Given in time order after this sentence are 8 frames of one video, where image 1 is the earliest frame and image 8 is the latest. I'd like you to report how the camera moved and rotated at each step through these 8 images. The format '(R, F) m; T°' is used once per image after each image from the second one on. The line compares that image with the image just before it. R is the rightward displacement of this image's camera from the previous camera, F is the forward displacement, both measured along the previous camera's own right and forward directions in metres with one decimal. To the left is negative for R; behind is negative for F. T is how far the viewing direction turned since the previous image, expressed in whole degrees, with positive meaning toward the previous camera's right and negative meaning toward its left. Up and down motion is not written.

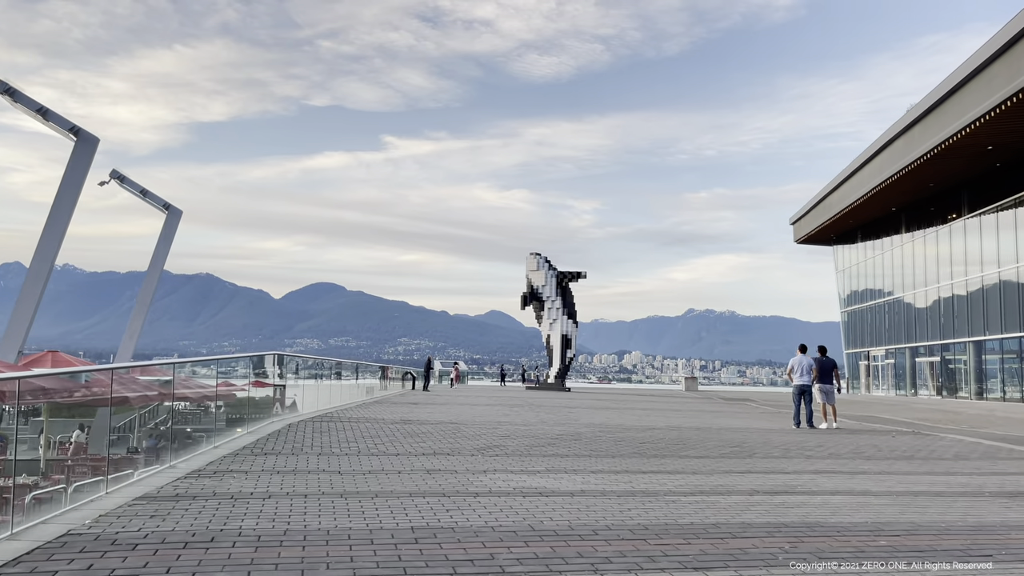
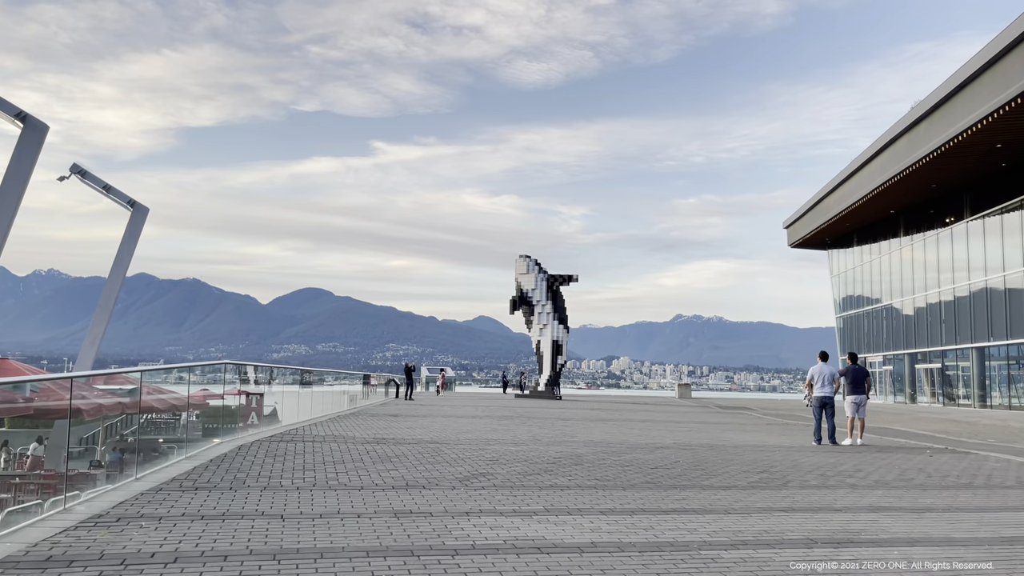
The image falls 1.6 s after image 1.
(0.0, +0.8) m; +1°
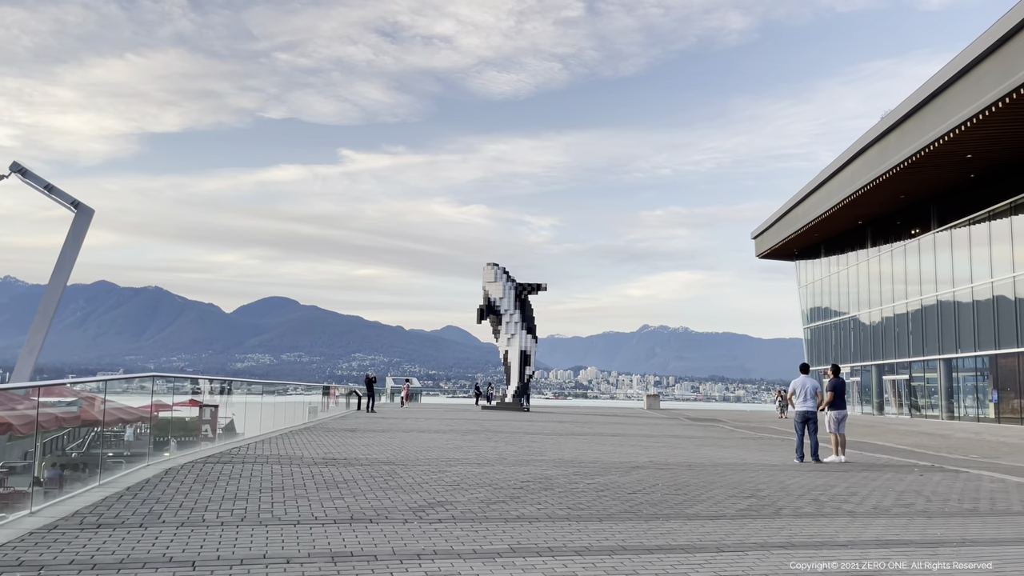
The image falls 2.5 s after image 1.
(0.0, +0.5) m; +2°
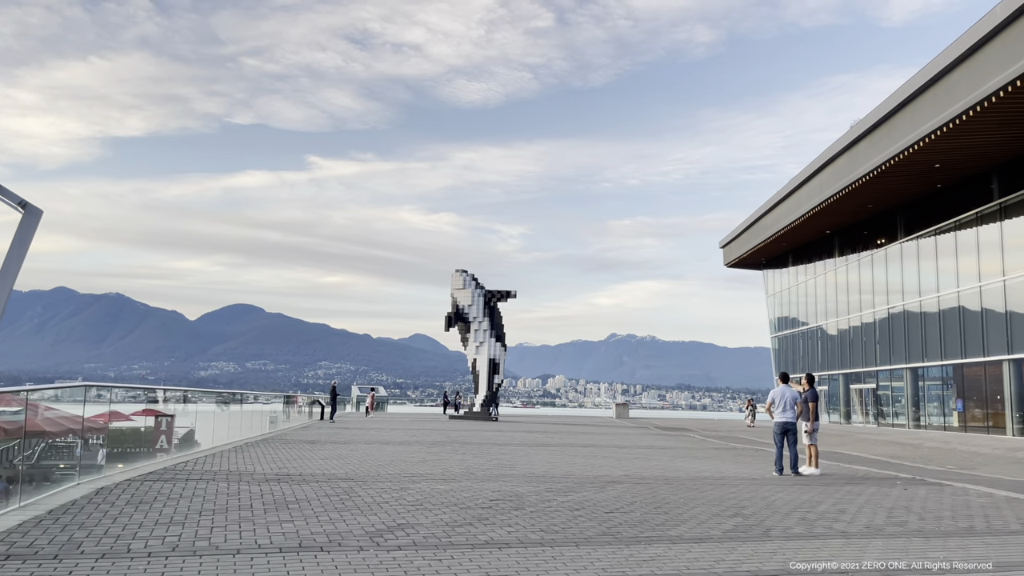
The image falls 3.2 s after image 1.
(0.0, +0.3) m; +2°
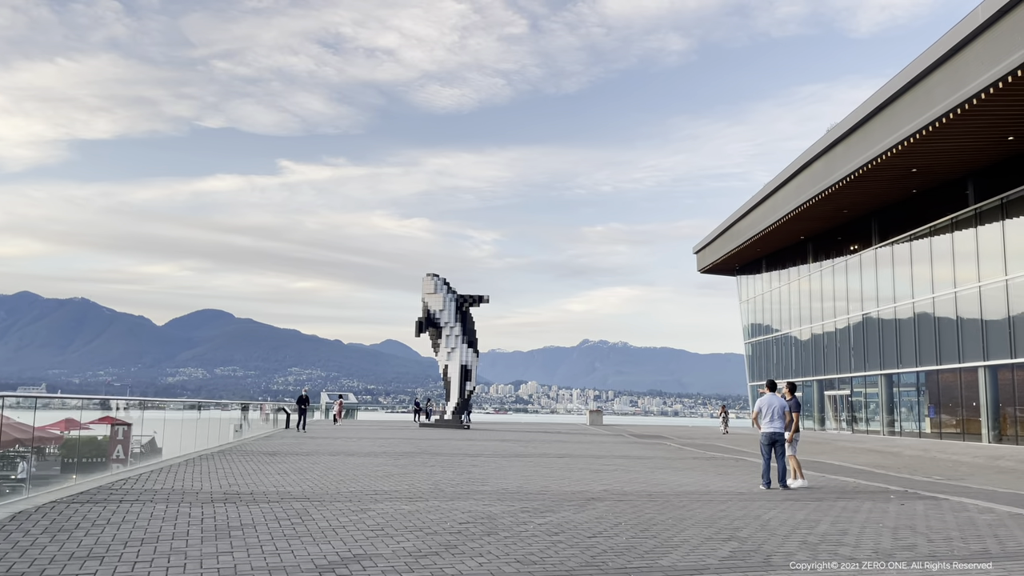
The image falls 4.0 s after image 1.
(0.0, +0.4) m; +2°
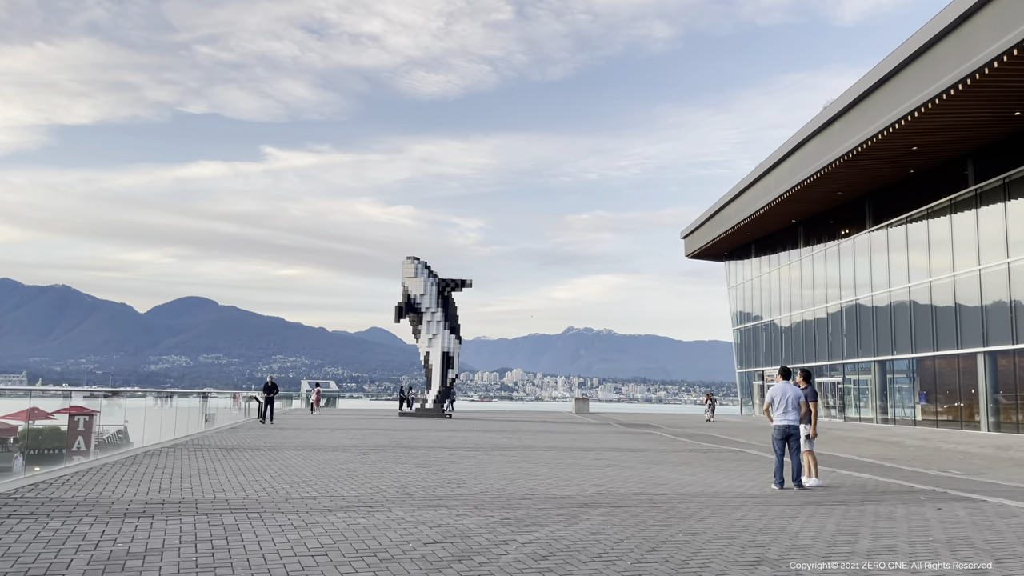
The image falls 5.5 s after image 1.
(0.0, +0.7) m; +1°
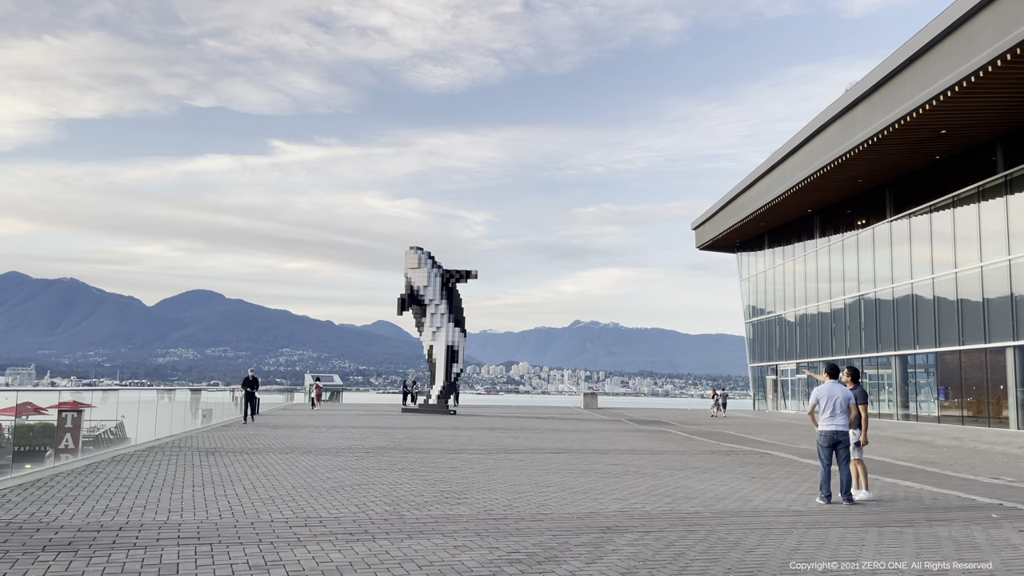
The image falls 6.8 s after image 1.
(-0.1, +0.4) m; 0°
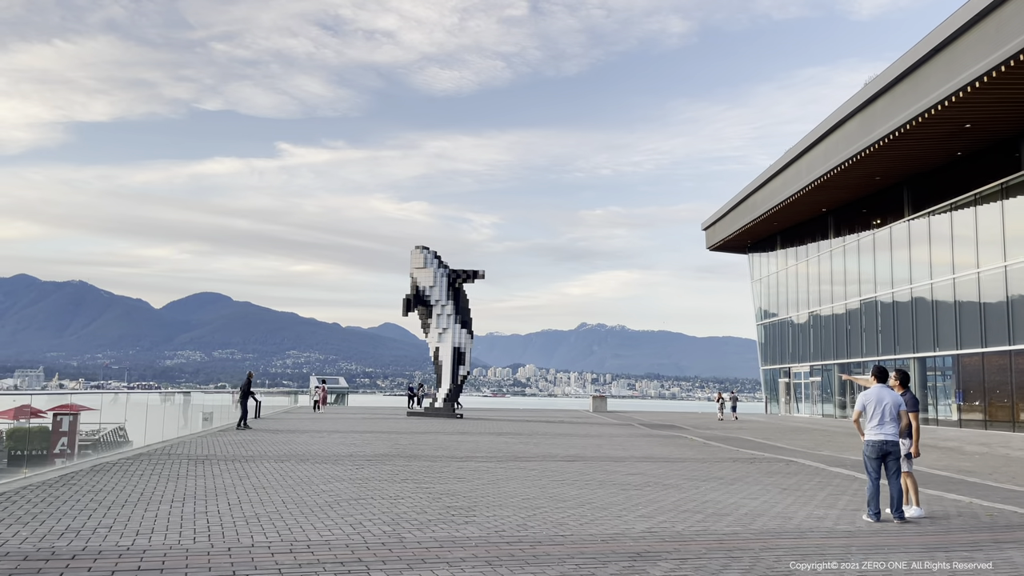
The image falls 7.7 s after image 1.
(-0.1, +0.4) m; 0°
